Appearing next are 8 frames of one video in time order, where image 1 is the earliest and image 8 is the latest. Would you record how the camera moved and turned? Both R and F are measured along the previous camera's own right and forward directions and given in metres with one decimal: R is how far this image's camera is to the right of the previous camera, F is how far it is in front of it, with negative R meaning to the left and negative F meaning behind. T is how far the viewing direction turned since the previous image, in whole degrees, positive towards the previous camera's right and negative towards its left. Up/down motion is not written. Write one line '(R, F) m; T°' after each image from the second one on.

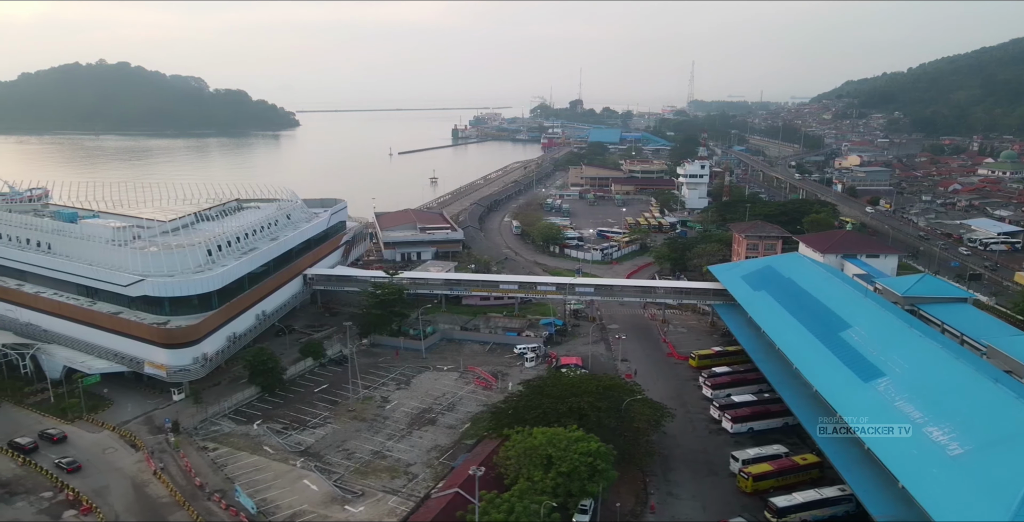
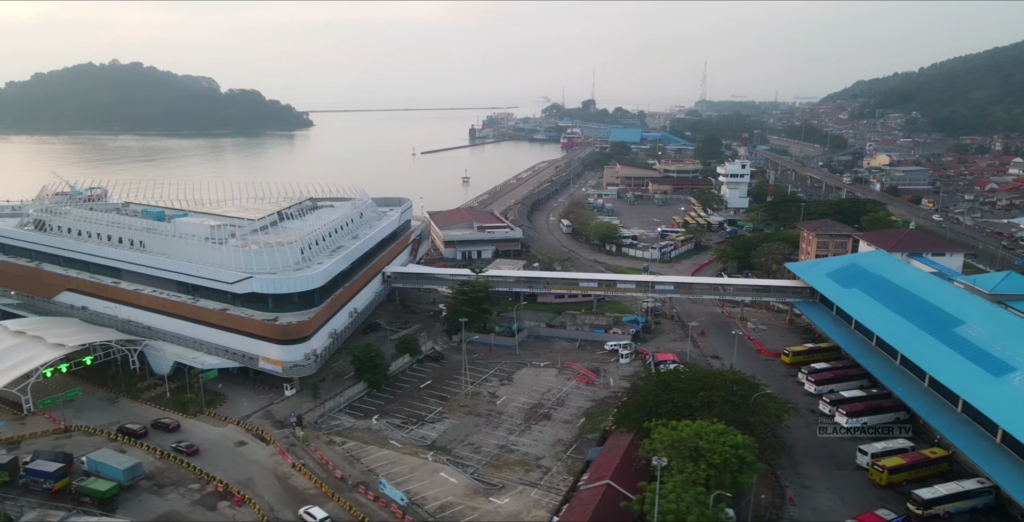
(-3.5, -0.4) m; 0°
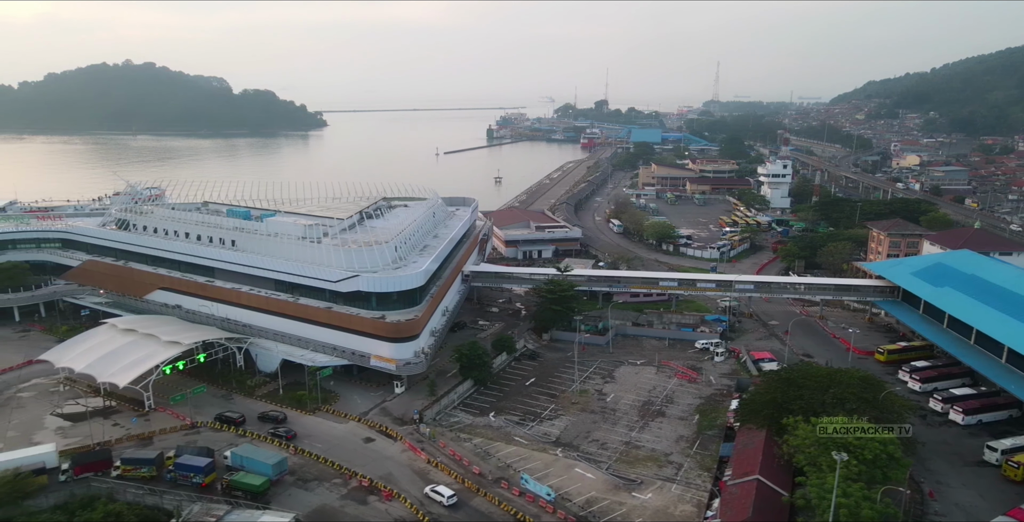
(-3.6, -0.3) m; 0°
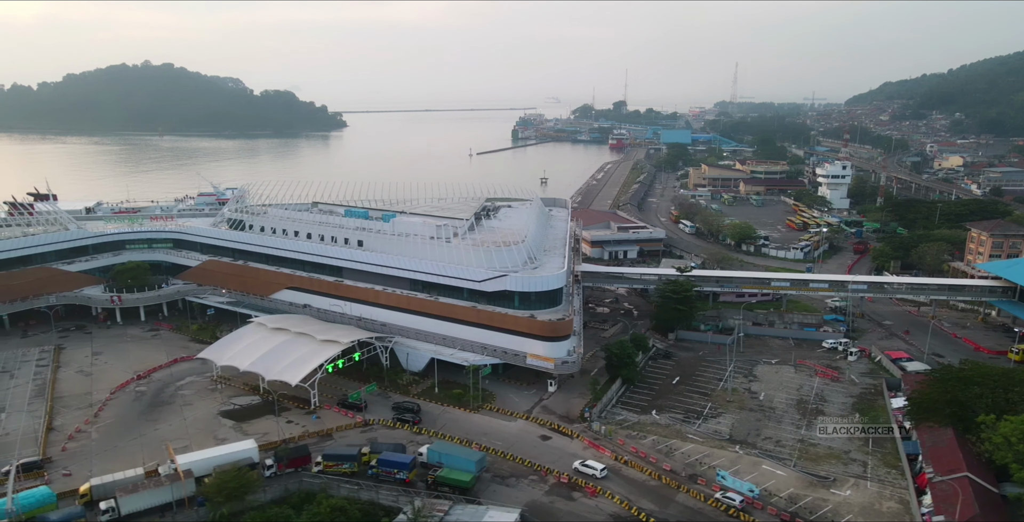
(-5.1, -0.3) m; 0°
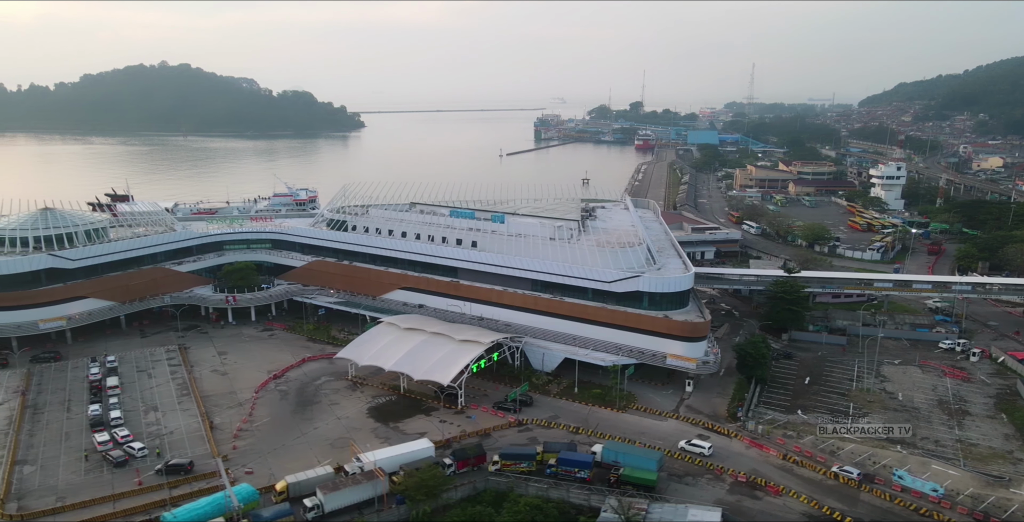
(-4.7, -0.2) m; 0°
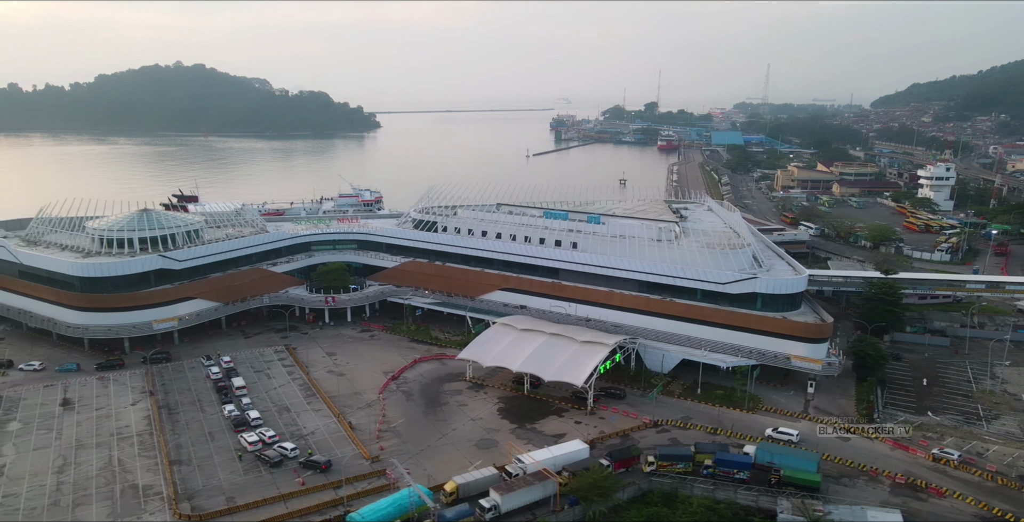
(-4.2, -0.1) m; 0°
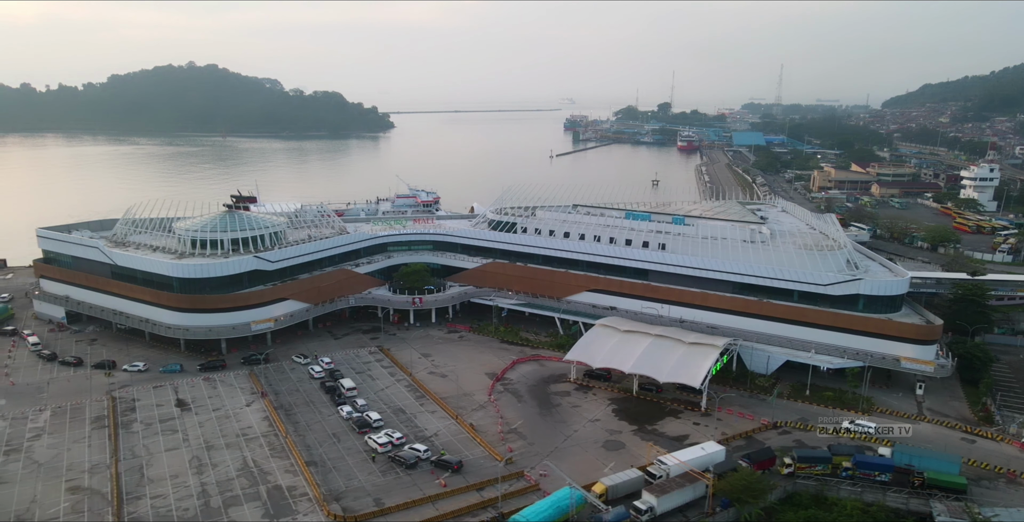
(-3.7, 0.0) m; 0°
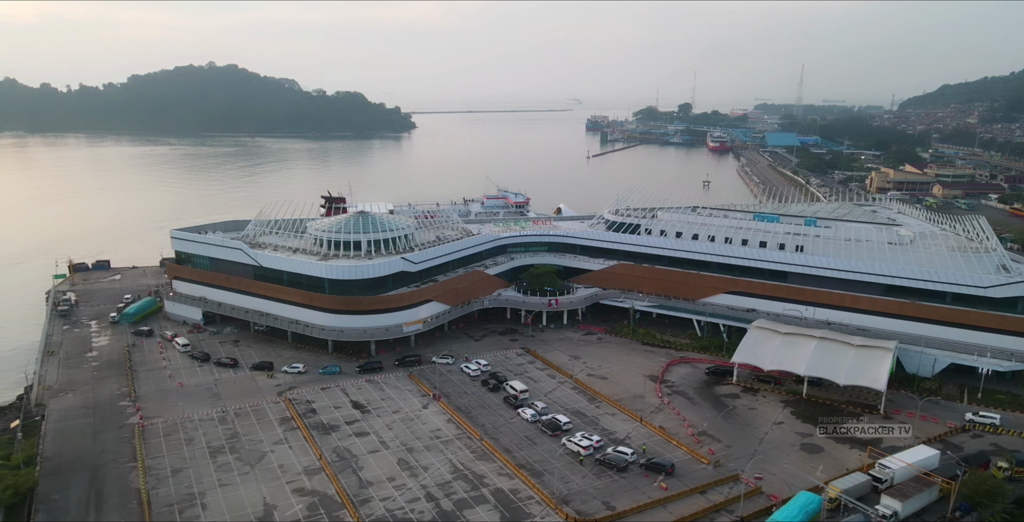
(-5.7, +0.1) m; 0°
